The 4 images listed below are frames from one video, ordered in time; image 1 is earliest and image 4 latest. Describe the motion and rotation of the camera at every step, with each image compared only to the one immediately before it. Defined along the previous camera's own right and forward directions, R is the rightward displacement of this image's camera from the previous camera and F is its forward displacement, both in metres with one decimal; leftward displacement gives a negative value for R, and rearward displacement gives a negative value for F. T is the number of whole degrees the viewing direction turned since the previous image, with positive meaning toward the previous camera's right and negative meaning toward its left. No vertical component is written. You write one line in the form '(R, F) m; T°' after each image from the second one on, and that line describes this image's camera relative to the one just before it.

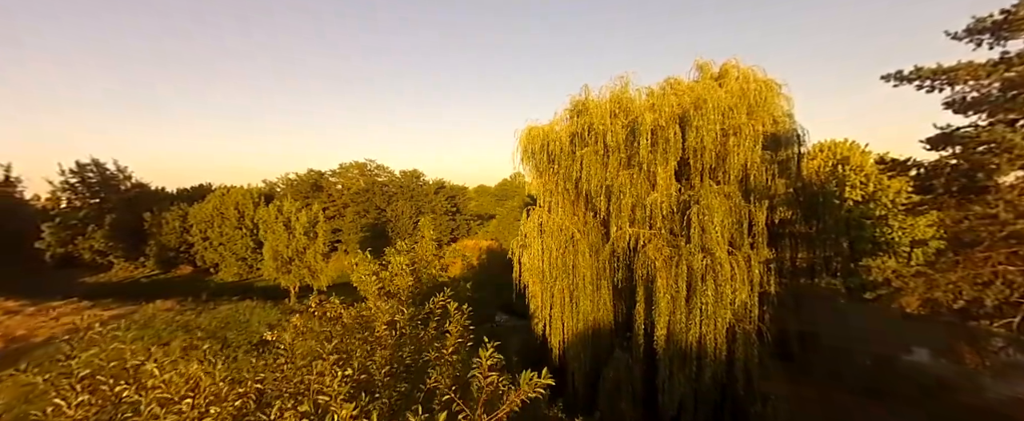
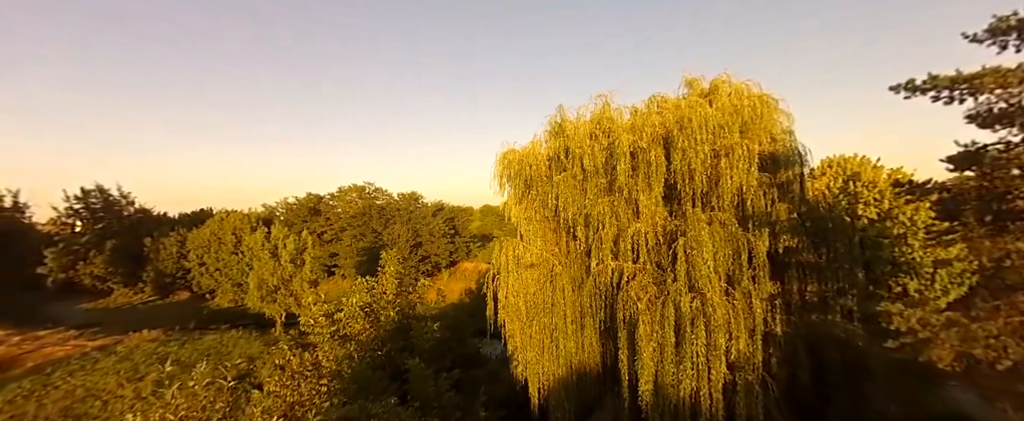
(+0.8, +0.9) m; -2°
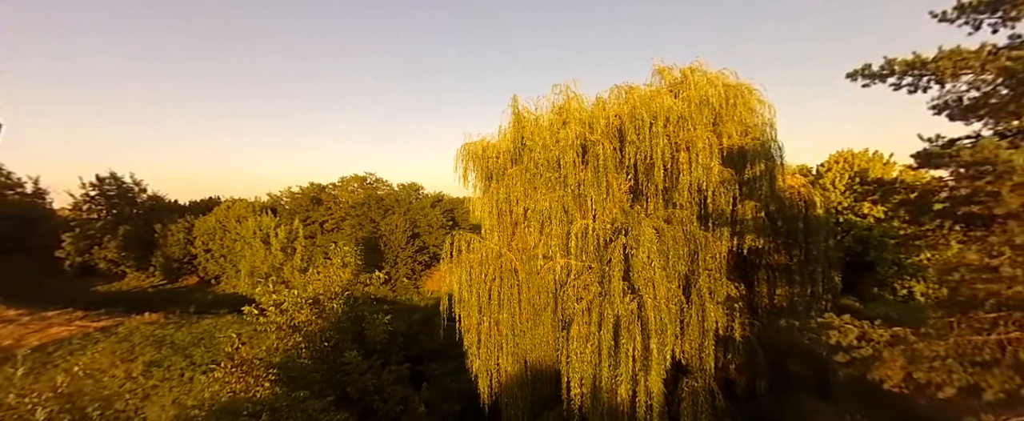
(+1.3, +0.3) m; -2°
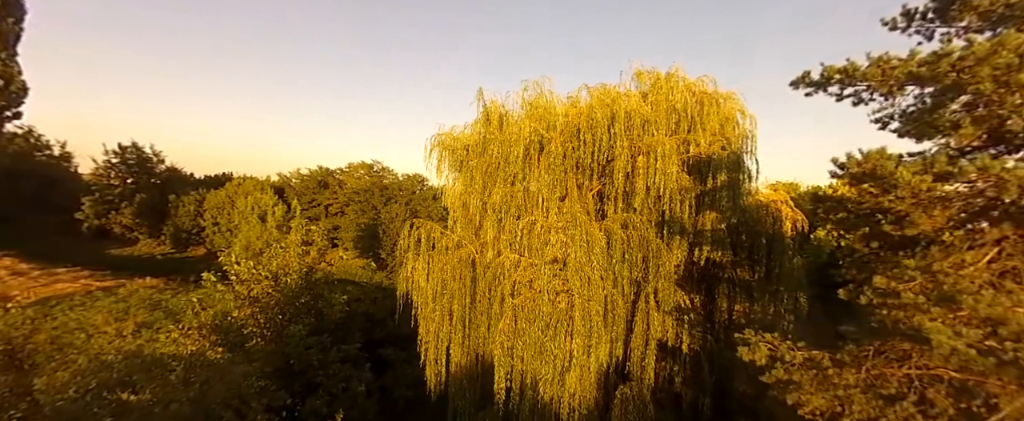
(+1.1, 0.0) m; -2°
